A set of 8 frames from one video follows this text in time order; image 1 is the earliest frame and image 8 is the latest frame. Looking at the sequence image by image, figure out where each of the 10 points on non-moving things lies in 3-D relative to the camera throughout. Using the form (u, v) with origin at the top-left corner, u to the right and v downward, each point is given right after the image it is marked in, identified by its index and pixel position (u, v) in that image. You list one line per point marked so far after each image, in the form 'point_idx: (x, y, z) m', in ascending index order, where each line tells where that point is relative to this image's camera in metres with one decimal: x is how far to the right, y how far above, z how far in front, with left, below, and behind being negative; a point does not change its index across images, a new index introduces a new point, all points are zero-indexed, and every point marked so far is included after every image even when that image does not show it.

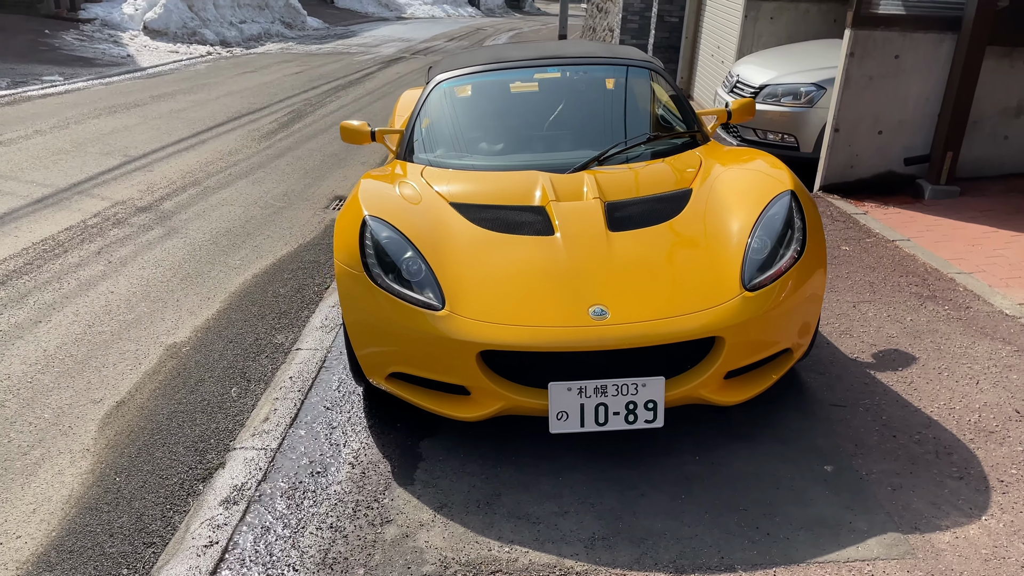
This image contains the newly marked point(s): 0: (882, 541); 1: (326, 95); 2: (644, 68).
0: (+1.0, -0.7, +2.3) m
1: (-2.5, +2.6, +11.6) m
2: (+0.7, +1.1, +4.2) m
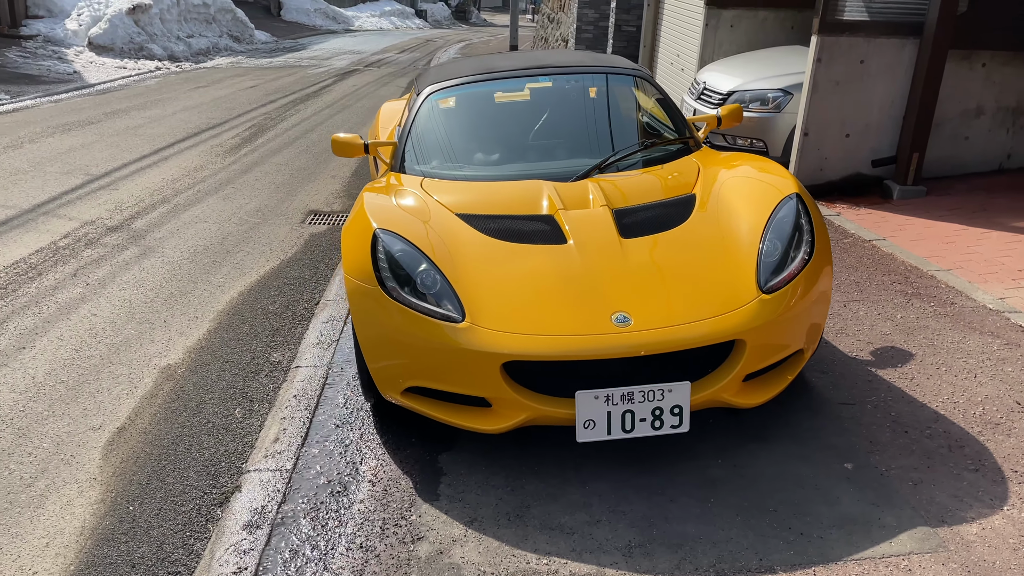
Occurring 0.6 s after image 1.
0: (+1.1, -0.7, +2.4) m
1: (-3.1, +2.4, +11.5) m
2: (+0.6, +1.1, +4.3) m
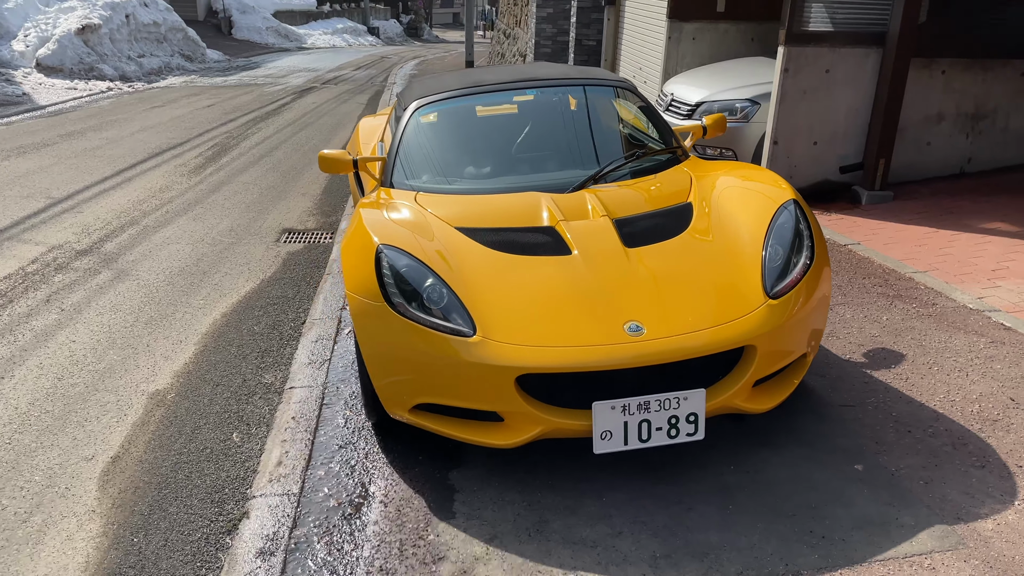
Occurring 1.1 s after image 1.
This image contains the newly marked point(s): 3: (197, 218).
0: (+1.2, -0.7, +2.4) m
1: (-3.5, +2.1, +11.3) m
2: (+0.6, +1.0, +4.3) m
3: (-2.4, +0.5, +6.6) m
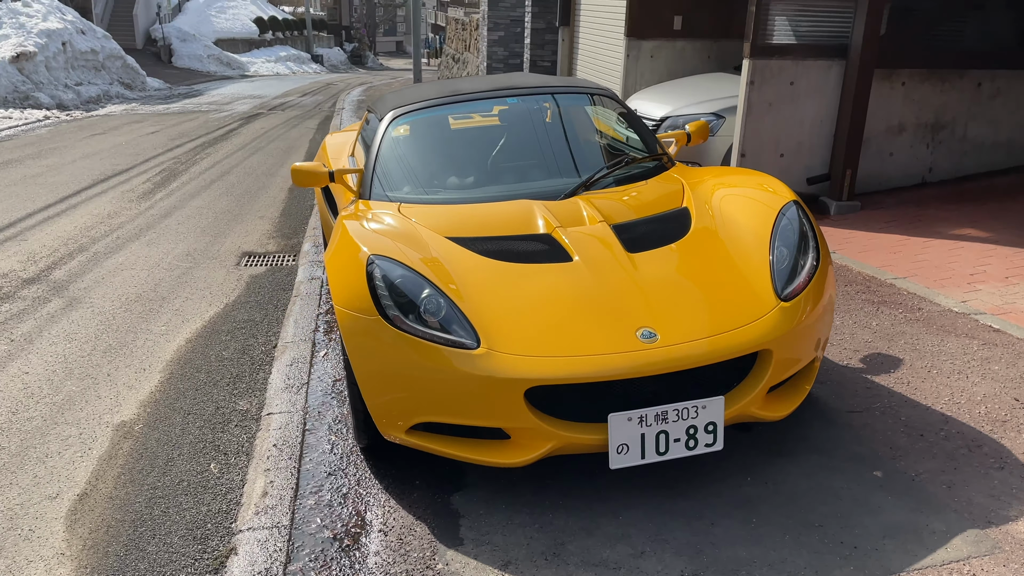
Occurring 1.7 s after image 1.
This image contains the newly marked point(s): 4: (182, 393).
0: (+1.2, -0.7, +2.3) m
1: (-4.1, +1.7, +11.0) m
2: (+0.4, +0.9, +4.2) m
3: (-2.7, +0.3, +6.3) m
4: (-1.4, -0.4, +3.6) m
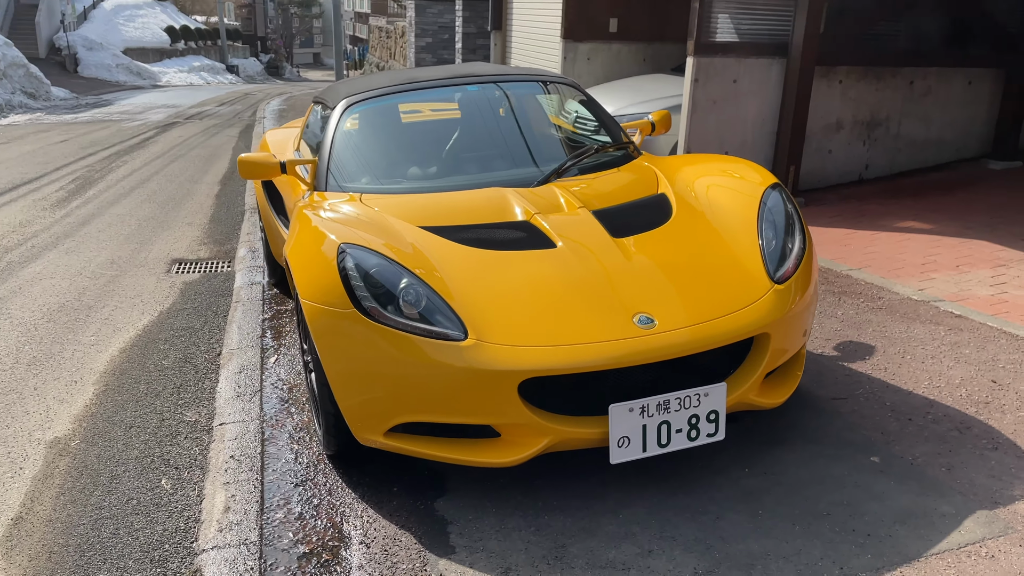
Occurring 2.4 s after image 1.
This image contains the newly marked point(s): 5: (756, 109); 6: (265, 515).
0: (+1.2, -0.6, +2.2) m
1: (-4.9, +1.6, +10.5) m
2: (+0.2, +1.0, +4.1) m
3: (-3.0, +0.2, +5.8) m
4: (-1.5, -0.5, +3.3) m
5: (+1.8, +1.3, +6.3) m
6: (-0.7, -0.7, +2.5) m
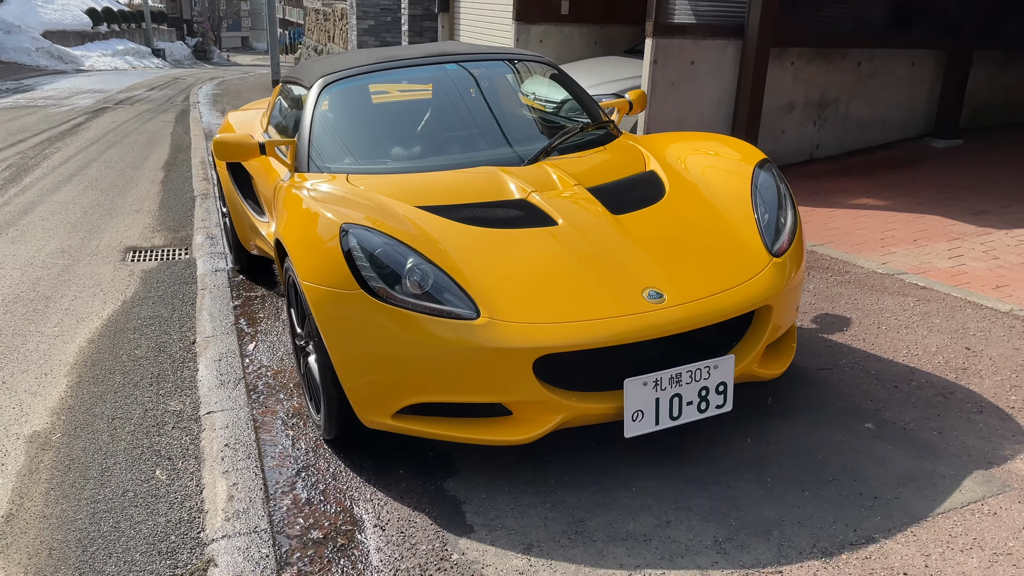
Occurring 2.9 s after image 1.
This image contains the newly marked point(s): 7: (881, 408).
0: (+1.3, -0.5, +2.3) m
1: (-5.5, +1.7, +10.0) m
2: (+0.1, +1.1, +4.1) m
3: (-3.3, +0.3, +5.6) m
4: (-1.5, -0.4, +3.2) m
5: (+1.5, +1.5, +6.4) m
6: (-0.7, -0.6, +2.4) m
7: (+1.2, -0.4, +2.8) m
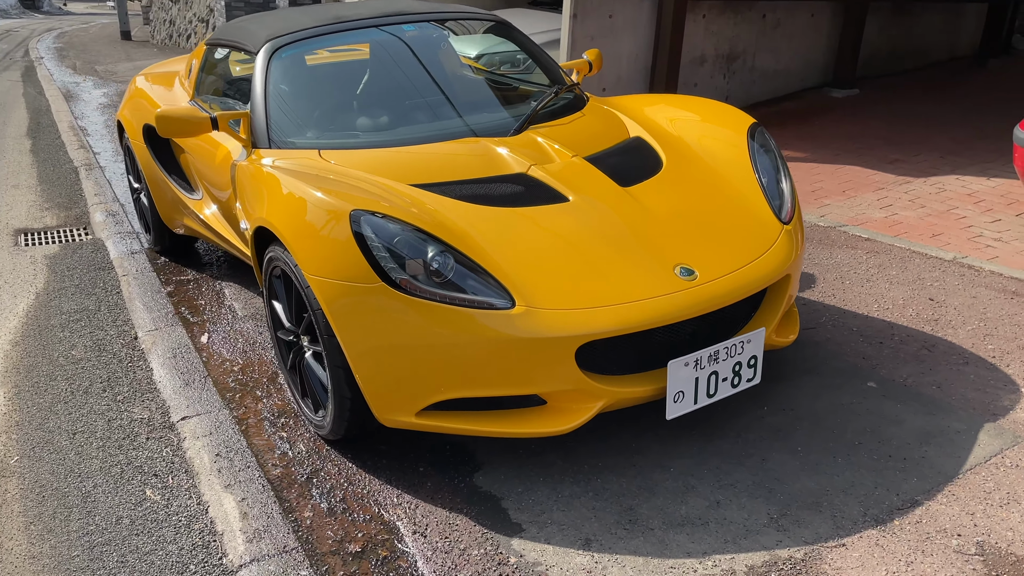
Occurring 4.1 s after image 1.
0: (+1.4, -0.4, +2.4) m
1: (-6.6, +1.8, +8.9) m
2: (-0.1, +1.2, +3.9) m
3: (-3.6, +0.3, +4.9) m
4: (-1.5, -0.4, +2.8) m
5: (+0.9, +1.8, +6.3) m
6: (-0.6, -0.6, +2.2) m
7: (+1.2, -0.3, +2.9) m
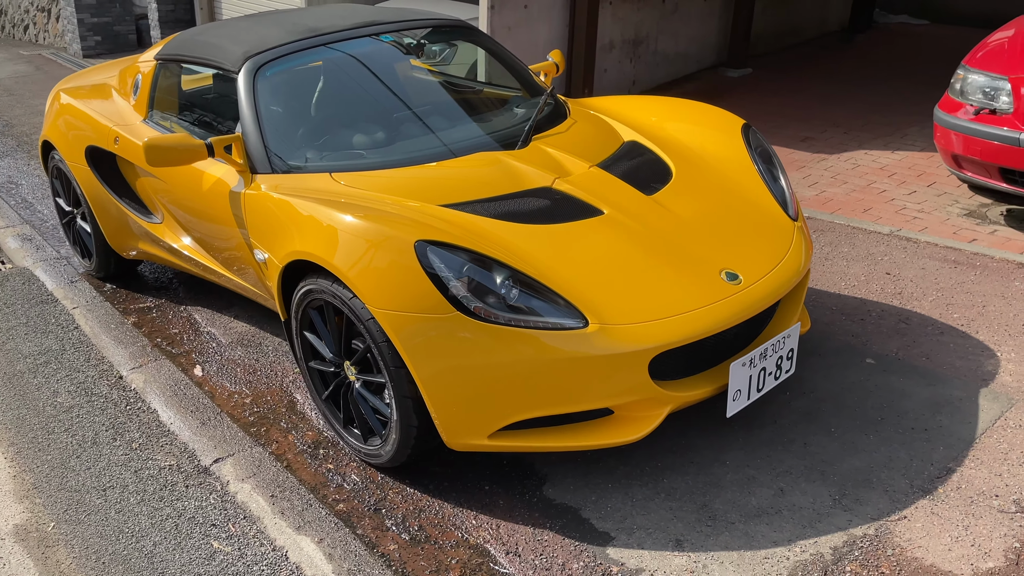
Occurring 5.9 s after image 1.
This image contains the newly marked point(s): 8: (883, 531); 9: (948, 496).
0: (+1.5, -0.4, +2.7) m
1: (-7.5, +1.4, +7.7) m
2: (-0.3, +1.2, +3.9) m
3: (-3.9, +0.1, +4.4) m
4: (-1.4, -0.6, +2.6) m
5: (+0.3, +1.9, +6.4) m
6: (-0.4, -0.7, +2.2) m
7: (+1.3, -0.2, +3.1) m
8: (+0.9, -0.6, +2.2) m
9: (+1.2, -0.6, +2.3) m
